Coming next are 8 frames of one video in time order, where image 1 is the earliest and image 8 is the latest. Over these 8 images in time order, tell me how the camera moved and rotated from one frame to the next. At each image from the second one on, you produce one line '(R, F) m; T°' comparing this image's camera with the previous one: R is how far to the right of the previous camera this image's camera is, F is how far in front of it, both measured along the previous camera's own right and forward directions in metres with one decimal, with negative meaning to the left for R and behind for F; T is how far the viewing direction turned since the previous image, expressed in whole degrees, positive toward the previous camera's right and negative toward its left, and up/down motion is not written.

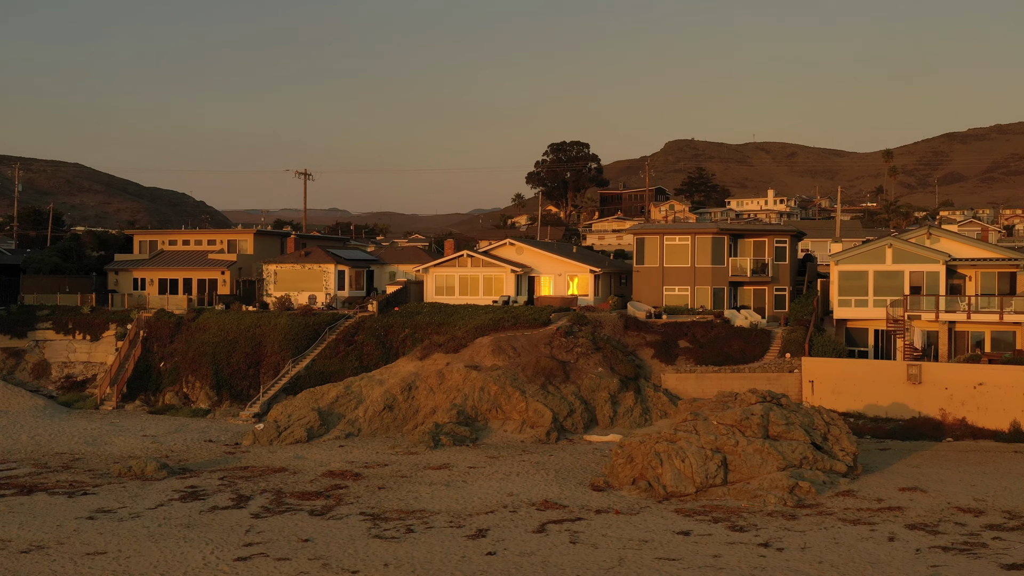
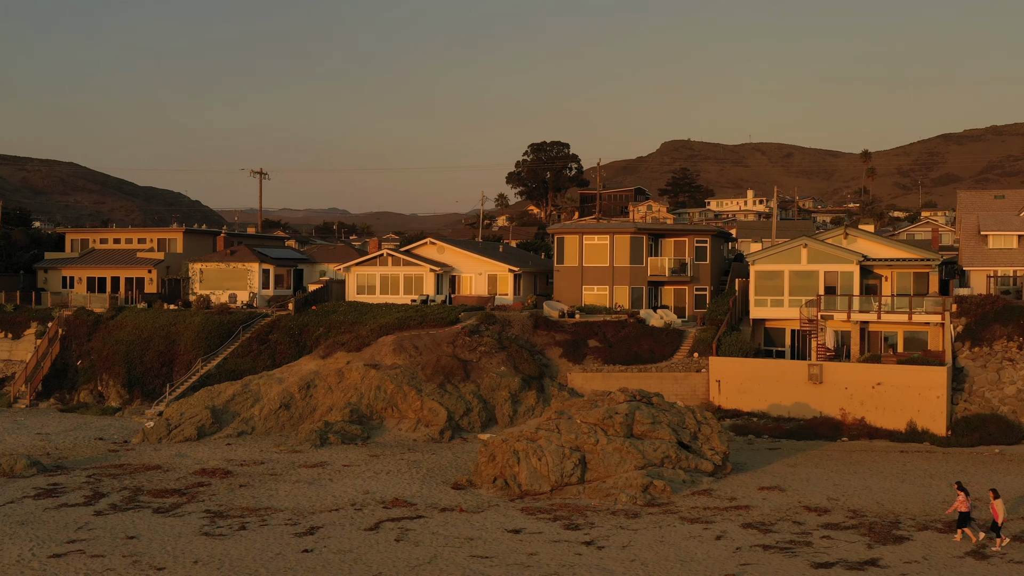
(+2.9, 0.0) m; 0°
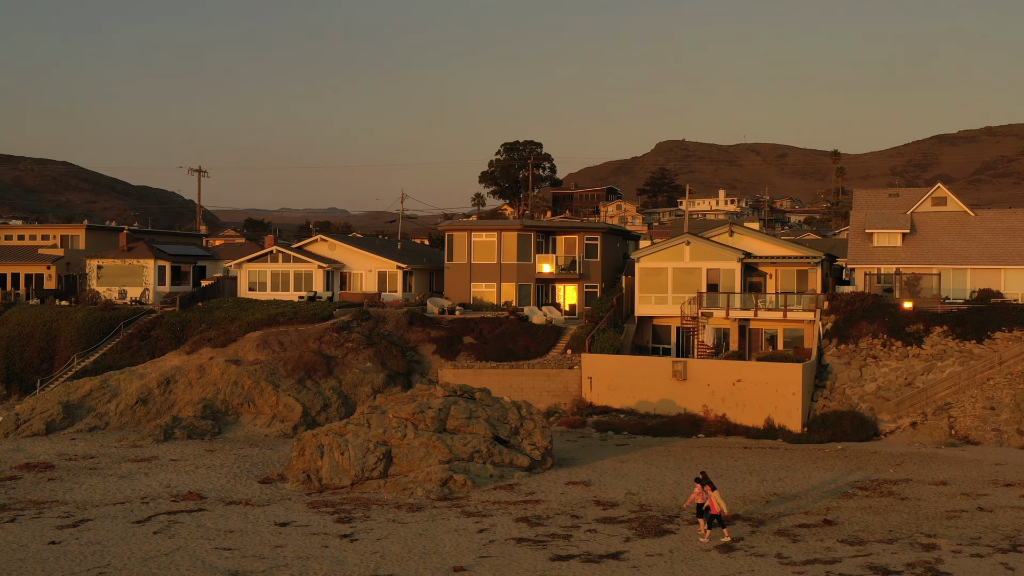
(+4.0, 0.0) m; 0°
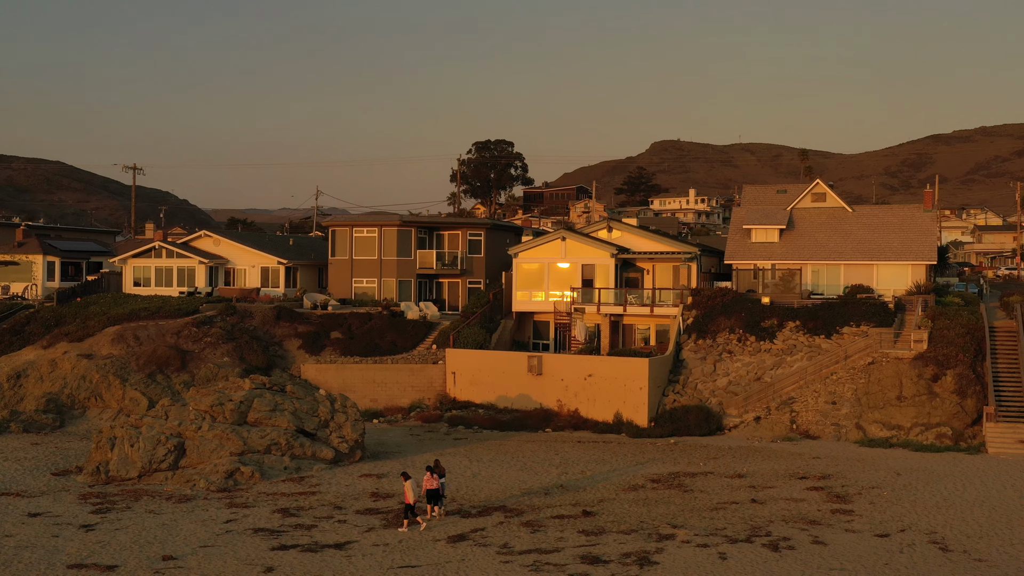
(+4.3, 0.0) m; 0°
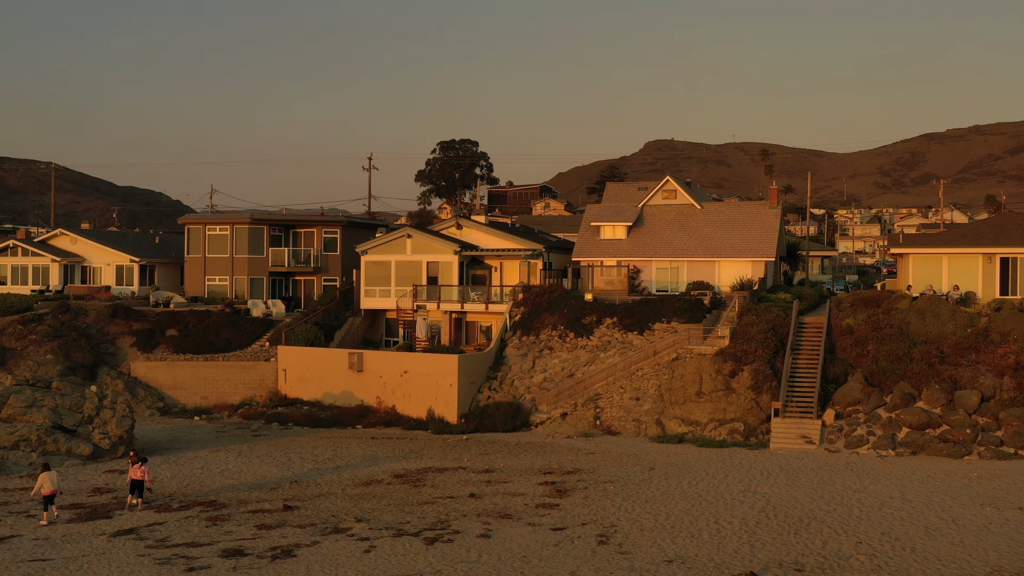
(+5.4, 0.0) m; 0°
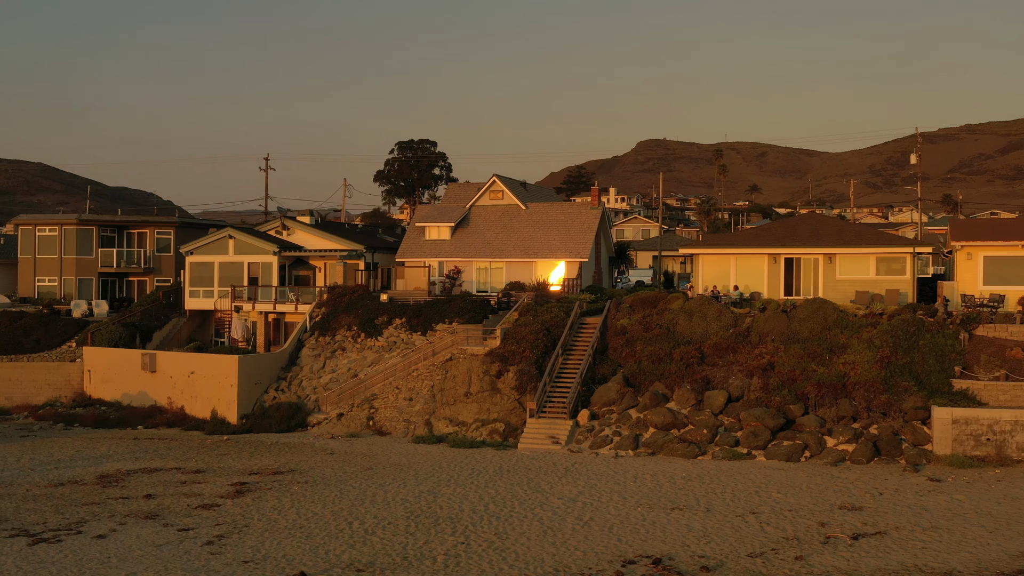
(+6.3, -0.1) m; 0°
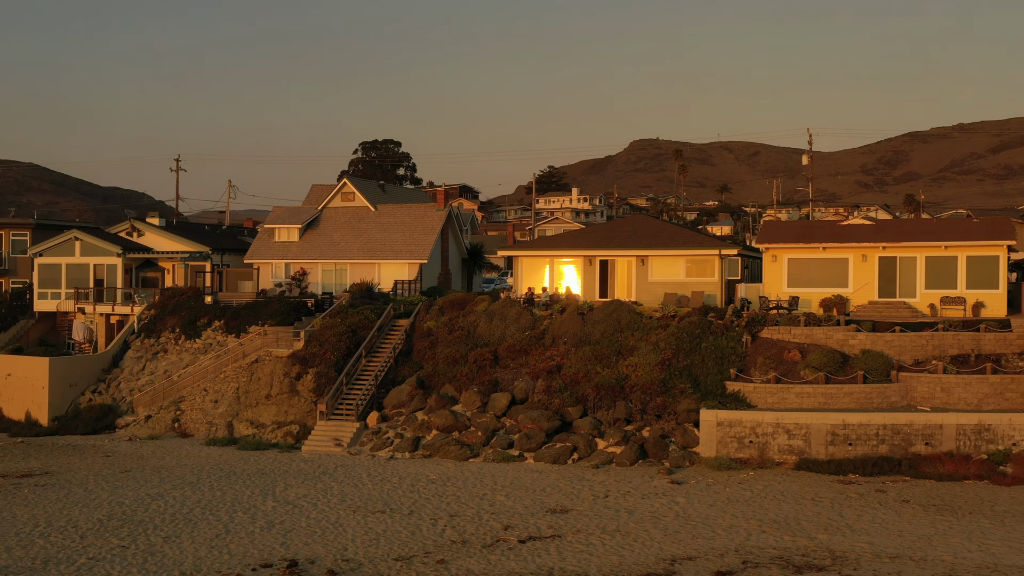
(+5.3, -0.1) m; 0°
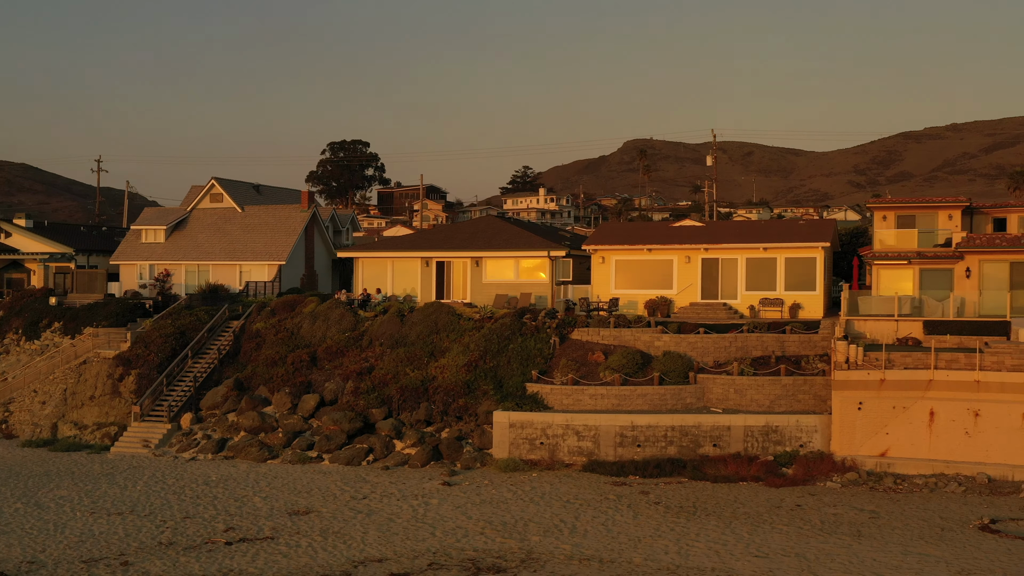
(+4.7, -0.1) m; 0°
